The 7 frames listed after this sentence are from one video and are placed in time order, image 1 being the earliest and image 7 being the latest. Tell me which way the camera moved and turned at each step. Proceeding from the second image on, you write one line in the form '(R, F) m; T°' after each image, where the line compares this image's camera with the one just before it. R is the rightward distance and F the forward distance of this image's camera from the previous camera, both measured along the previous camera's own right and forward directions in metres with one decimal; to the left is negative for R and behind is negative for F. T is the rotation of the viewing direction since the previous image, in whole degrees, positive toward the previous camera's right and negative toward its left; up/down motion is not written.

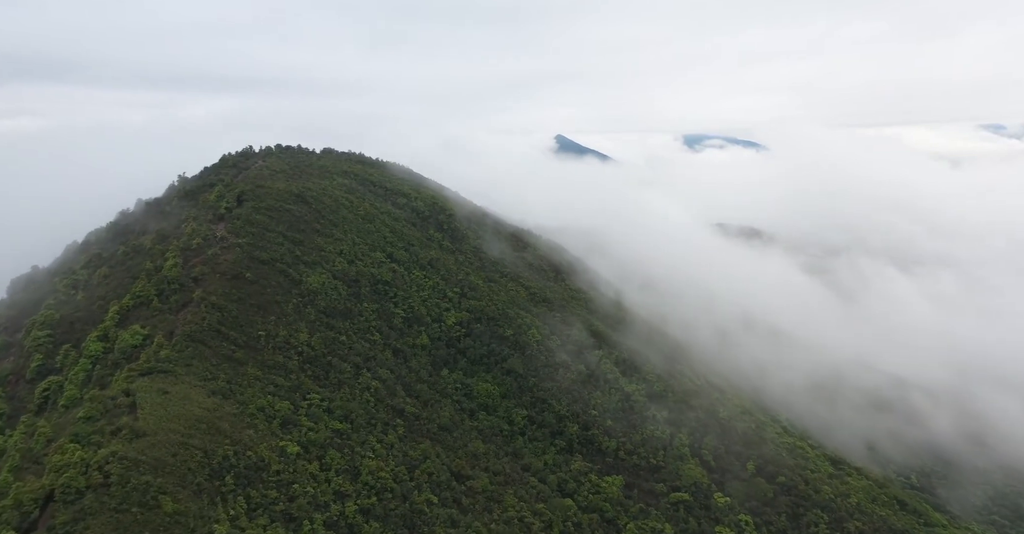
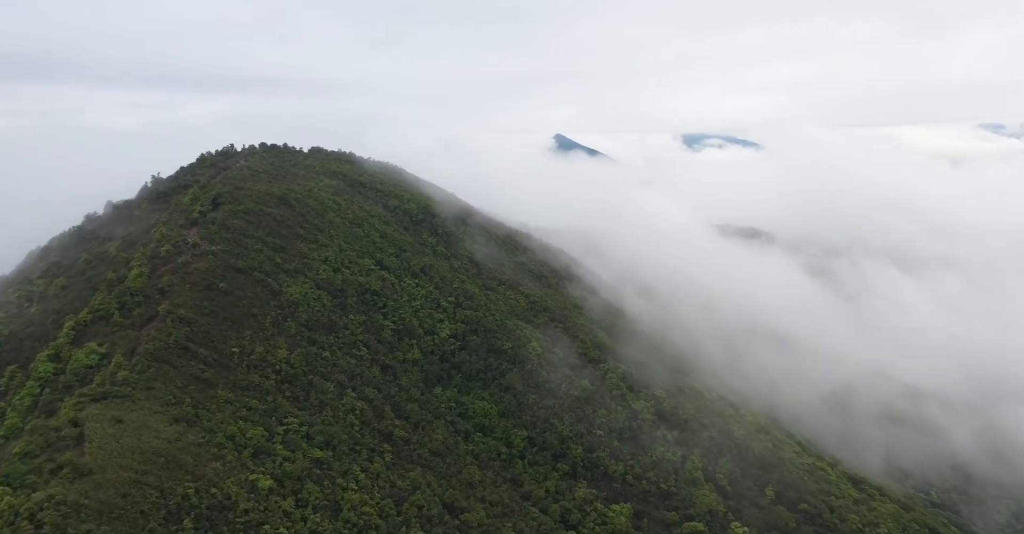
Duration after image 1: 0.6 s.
(+0.1, +4.5) m; 0°
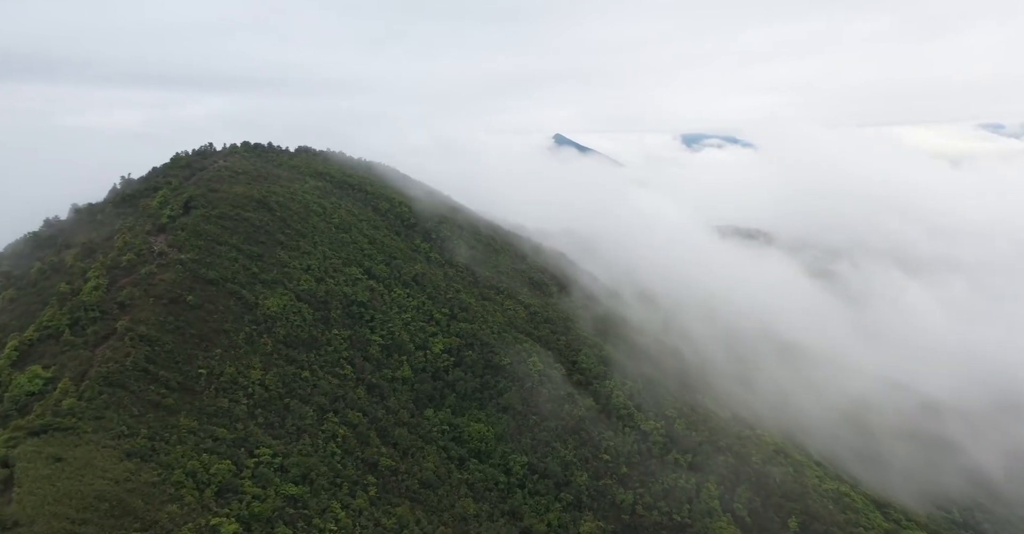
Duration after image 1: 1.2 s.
(+0.1, +4.6) m; 0°
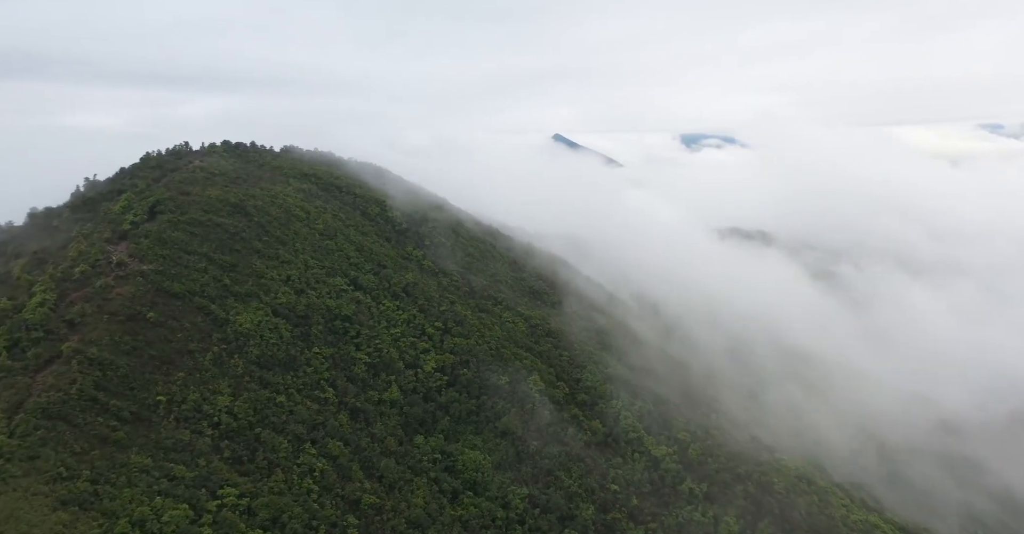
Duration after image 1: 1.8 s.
(+0.1, +4.6) m; 0°
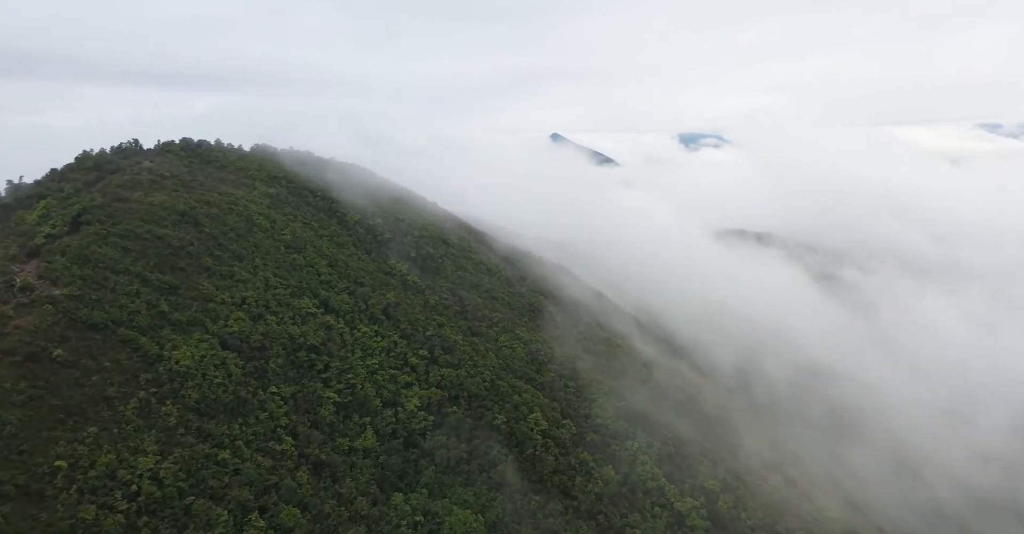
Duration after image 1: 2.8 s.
(+0.1, +7.7) m; 0°
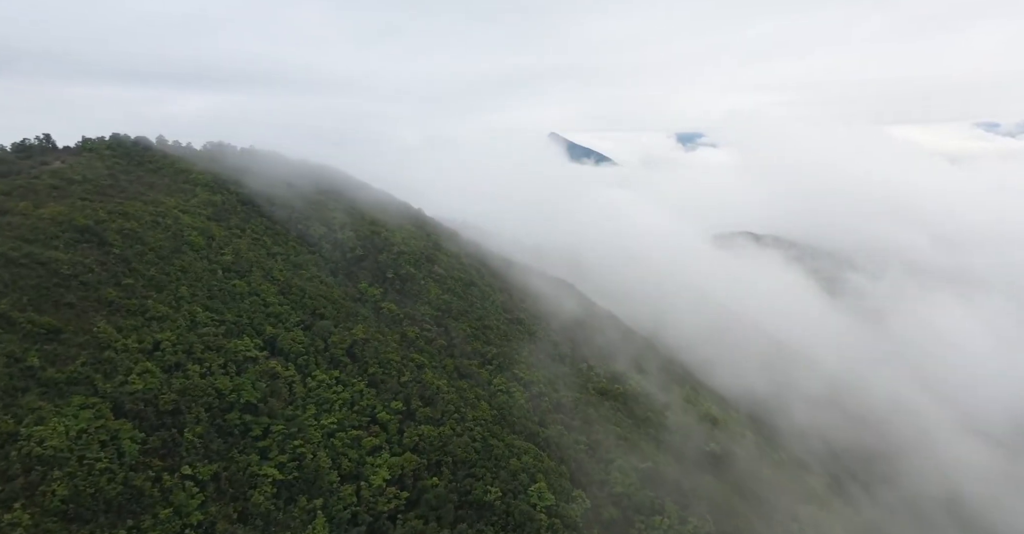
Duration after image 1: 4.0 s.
(+0.1, +9.6) m; 0°
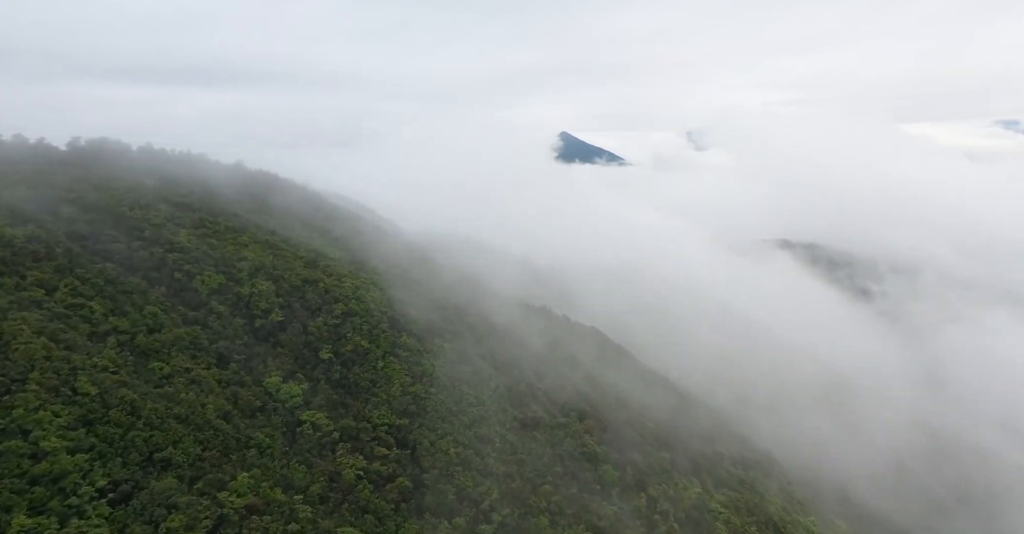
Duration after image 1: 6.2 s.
(-0.1, +18.6) m; -1°
